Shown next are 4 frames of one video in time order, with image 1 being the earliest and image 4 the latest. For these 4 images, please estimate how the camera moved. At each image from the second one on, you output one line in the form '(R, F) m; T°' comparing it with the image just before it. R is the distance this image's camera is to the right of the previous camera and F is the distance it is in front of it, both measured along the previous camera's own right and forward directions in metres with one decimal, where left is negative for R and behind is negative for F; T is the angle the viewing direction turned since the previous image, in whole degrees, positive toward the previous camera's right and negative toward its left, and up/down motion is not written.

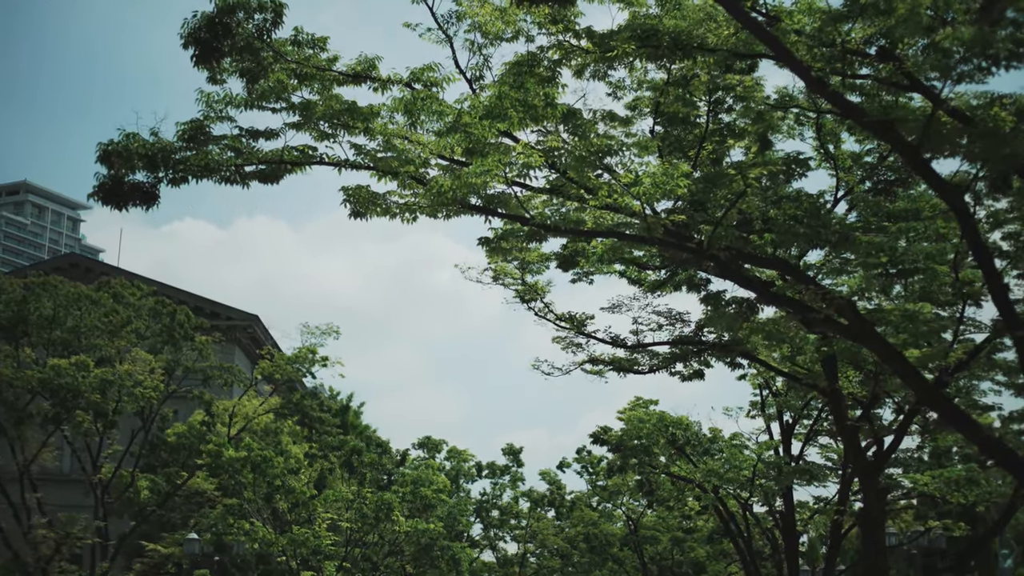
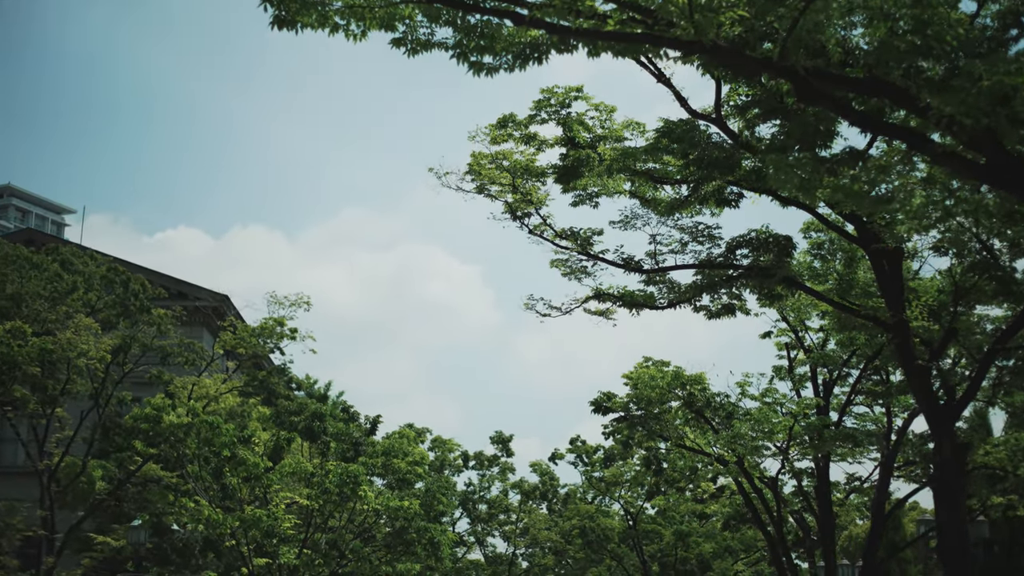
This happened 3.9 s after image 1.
(0.0, +3.5) m; +1°
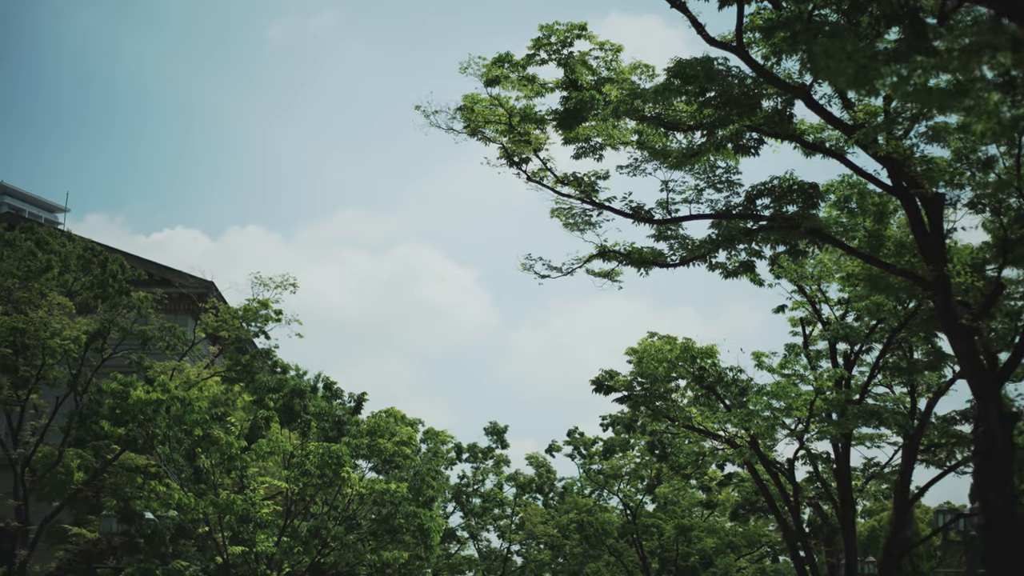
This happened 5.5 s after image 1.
(0.0, +1.5) m; 0°
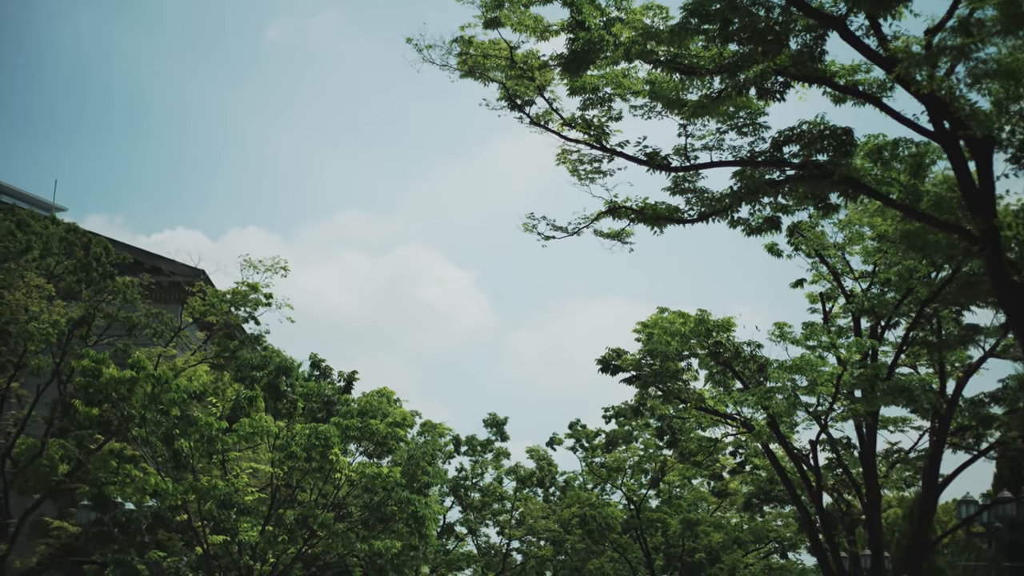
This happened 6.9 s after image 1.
(0.0, +1.3) m; 0°
